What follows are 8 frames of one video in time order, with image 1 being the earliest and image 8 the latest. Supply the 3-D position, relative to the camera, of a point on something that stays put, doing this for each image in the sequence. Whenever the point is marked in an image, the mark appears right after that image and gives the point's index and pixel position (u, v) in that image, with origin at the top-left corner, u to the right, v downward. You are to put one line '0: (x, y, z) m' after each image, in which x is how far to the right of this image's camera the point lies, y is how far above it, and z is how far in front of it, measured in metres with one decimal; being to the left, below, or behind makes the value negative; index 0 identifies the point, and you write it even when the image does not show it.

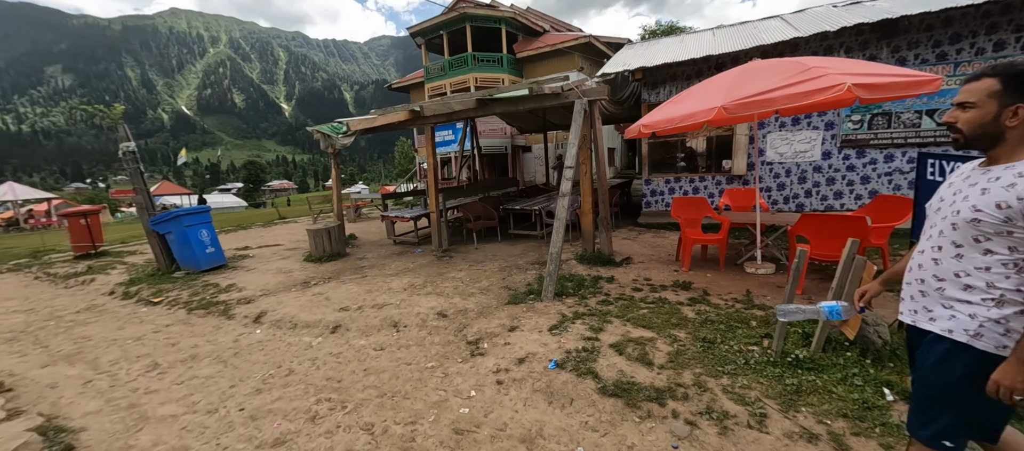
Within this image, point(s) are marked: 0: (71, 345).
0: (-4.9, -1.3, +4.0) m
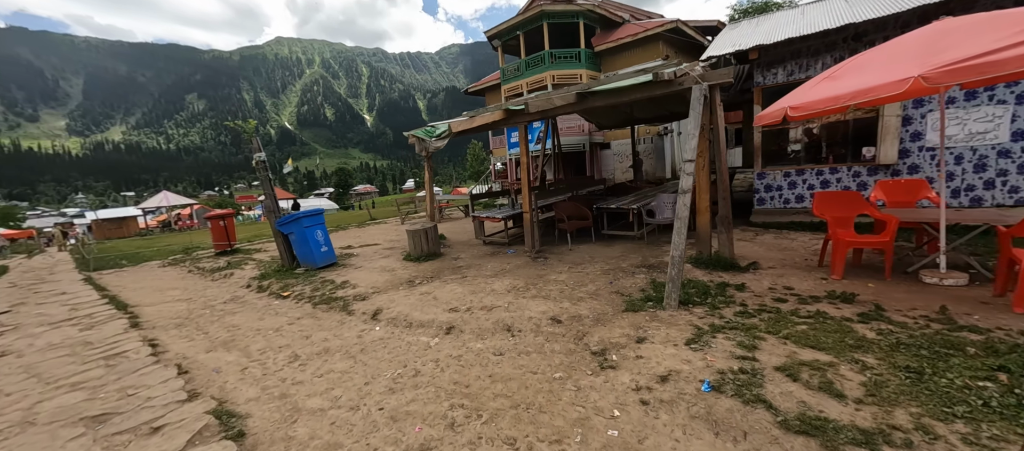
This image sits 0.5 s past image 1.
0: (-3.6, -1.3, +4.5) m
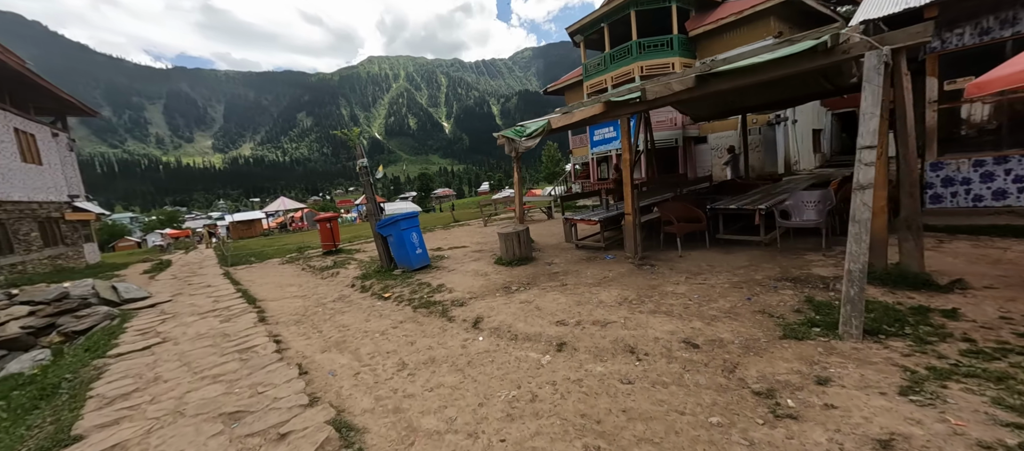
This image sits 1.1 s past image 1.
0: (-2.2, -1.4, +4.7) m
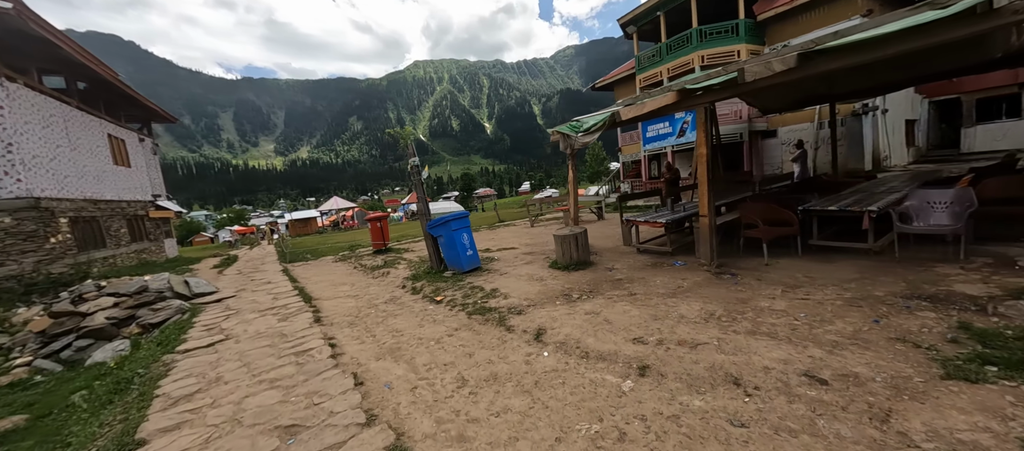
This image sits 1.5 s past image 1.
0: (-1.5, -1.4, +4.5) m
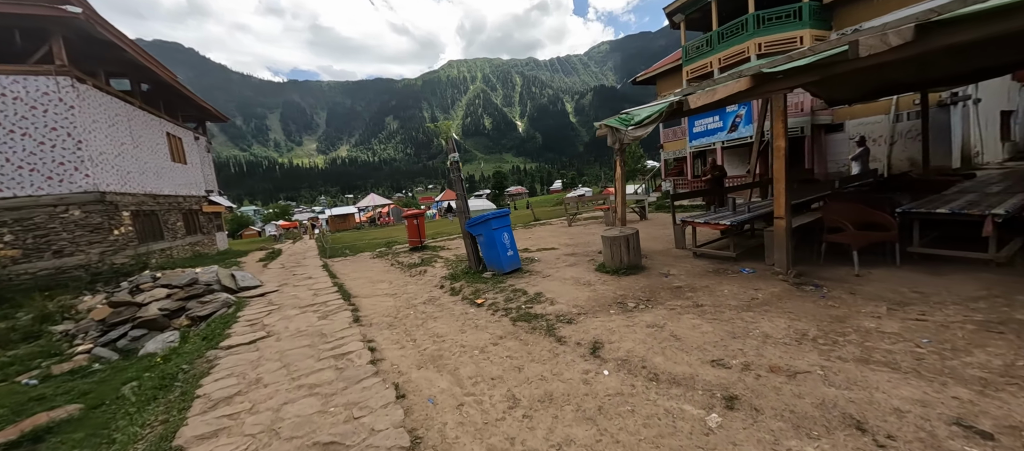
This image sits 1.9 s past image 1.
0: (-0.9, -1.4, +4.2) m
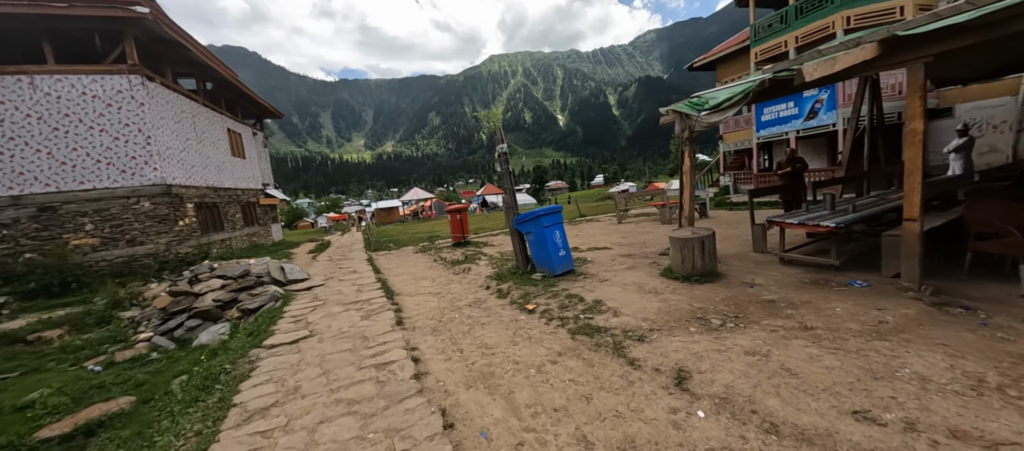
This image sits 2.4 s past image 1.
0: (-0.3, -1.3, +3.7) m
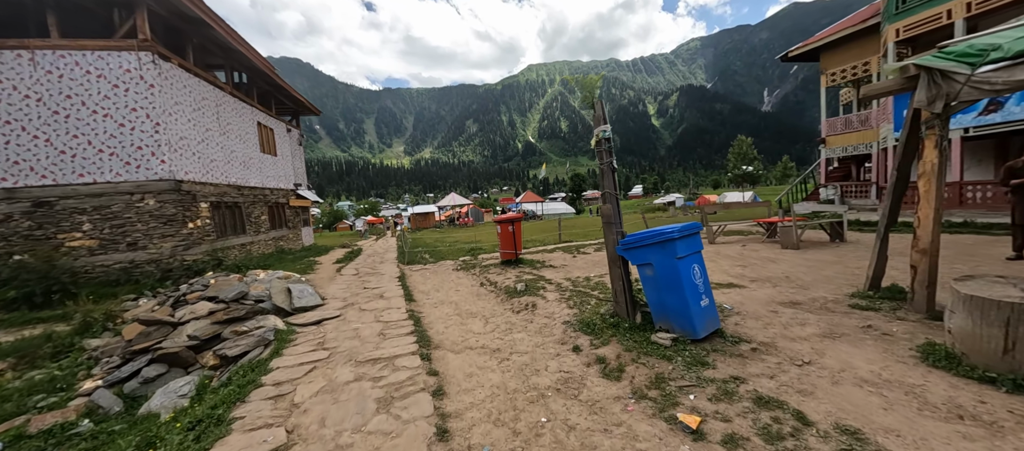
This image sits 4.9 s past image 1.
0: (+0.6, -1.6, +1.4) m
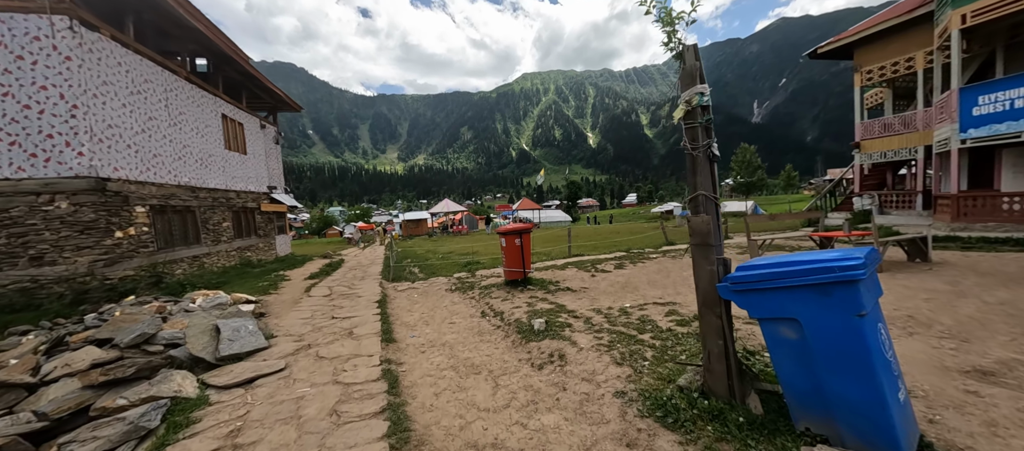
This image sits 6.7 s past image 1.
0: (+0.9, -1.7, -0.3) m
